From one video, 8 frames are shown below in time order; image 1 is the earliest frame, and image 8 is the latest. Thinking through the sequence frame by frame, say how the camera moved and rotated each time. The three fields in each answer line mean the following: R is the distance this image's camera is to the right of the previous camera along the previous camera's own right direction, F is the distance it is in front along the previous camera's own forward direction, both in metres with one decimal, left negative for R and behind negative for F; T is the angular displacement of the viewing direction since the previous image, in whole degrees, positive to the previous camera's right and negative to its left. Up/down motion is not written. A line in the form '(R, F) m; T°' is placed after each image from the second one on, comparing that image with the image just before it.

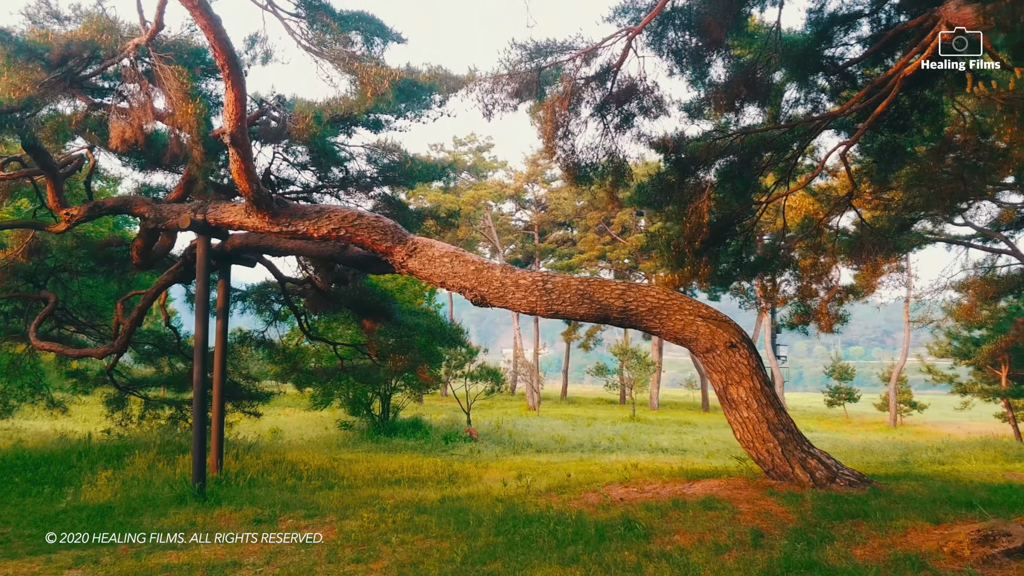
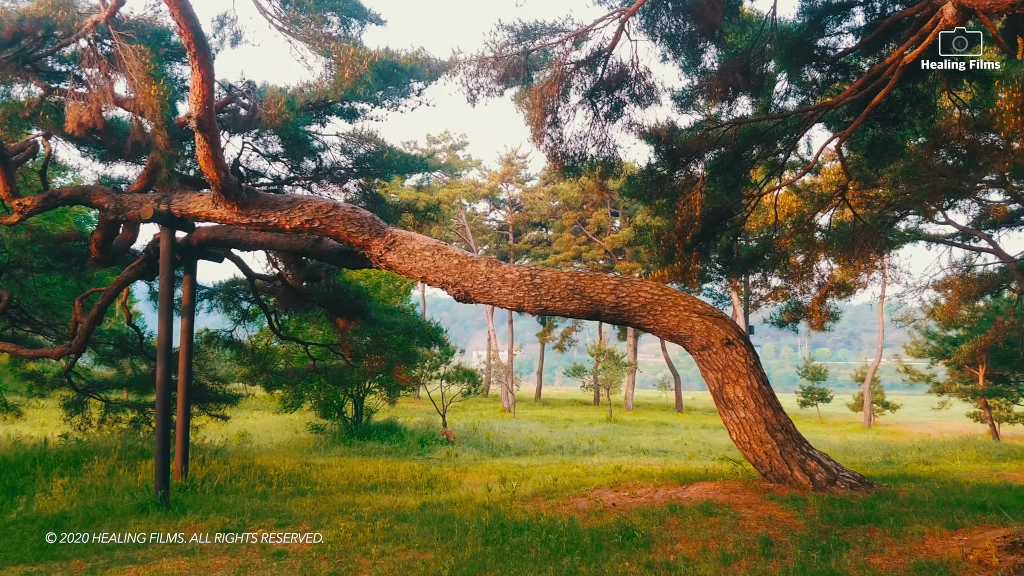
(-0.1, +0.3) m; +2°
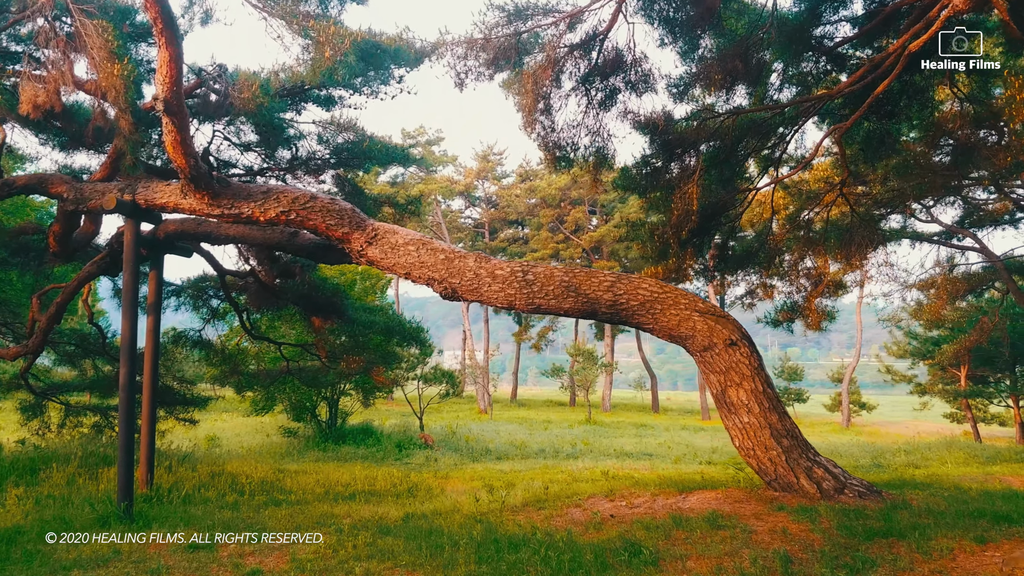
(-0.1, +0.4) m; +2°
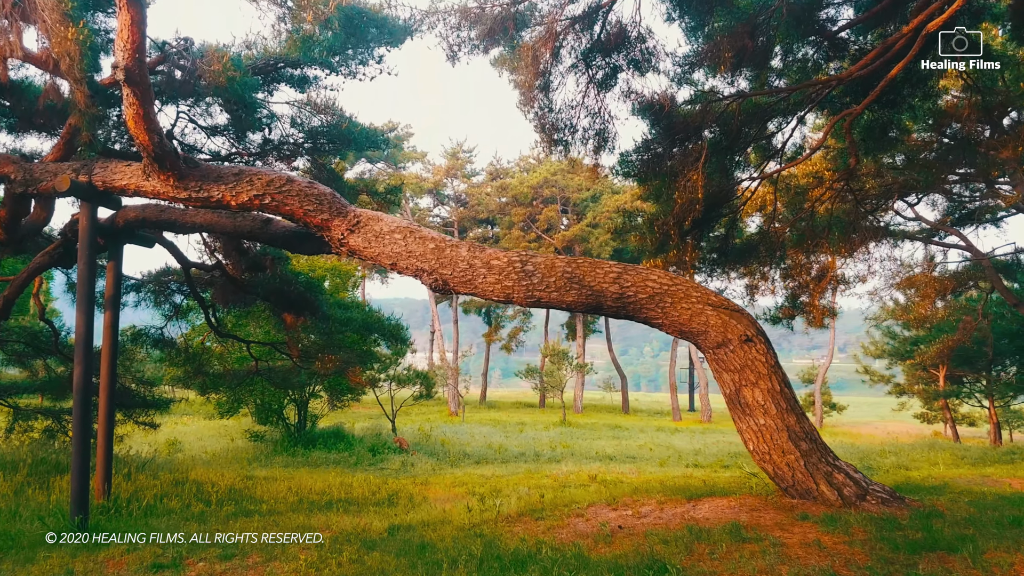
(-0.2, +0.5) m; +3°
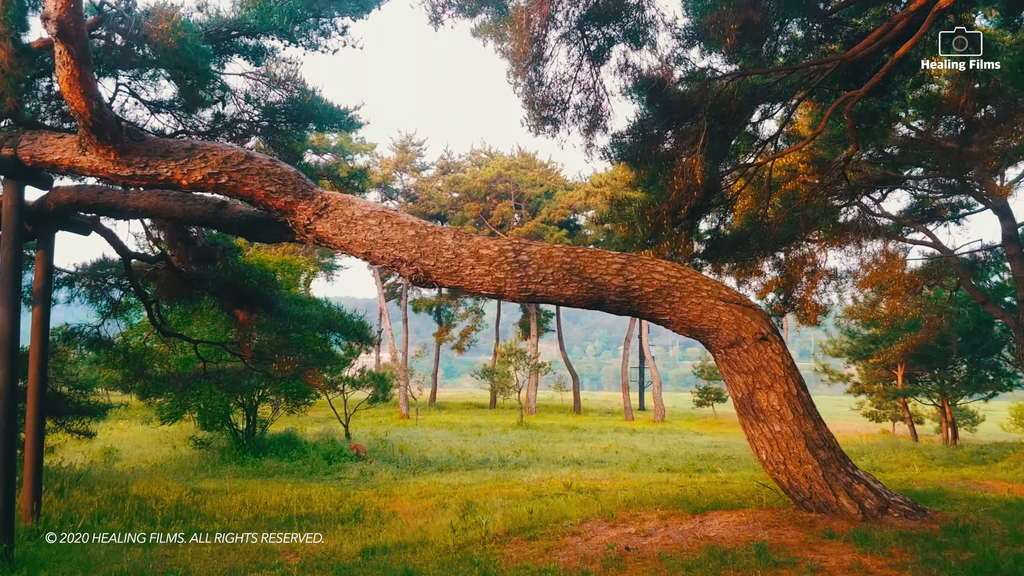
(-0.3, +0.6) m; +4°
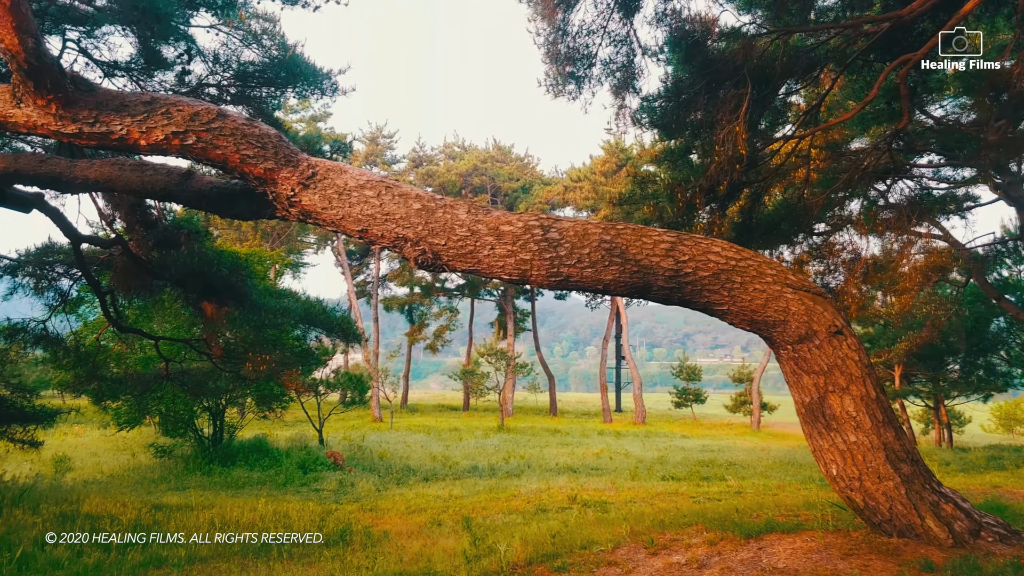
(-0.4, +0.8) m; +3°
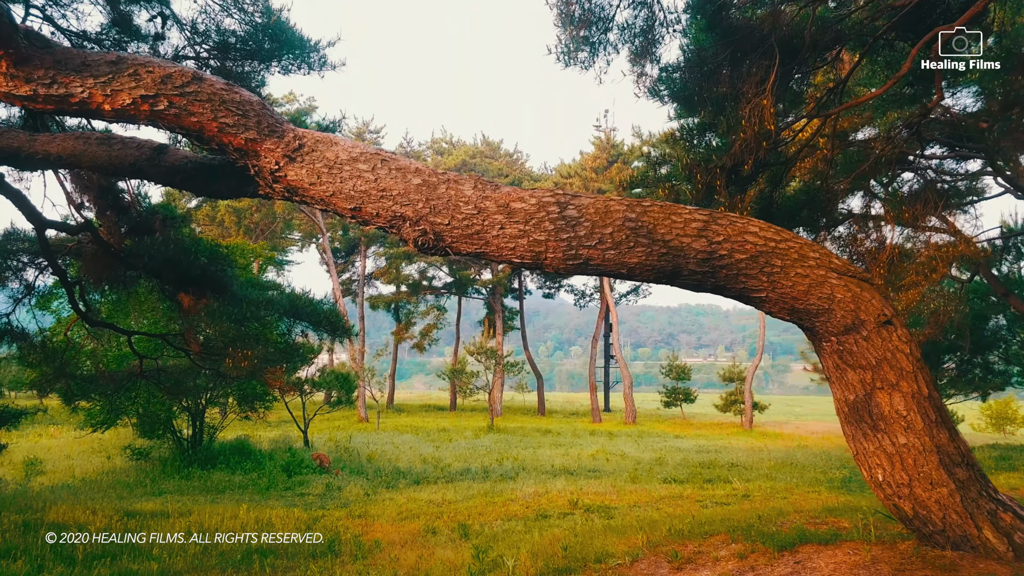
(-0.2, +0.4) m; +1°
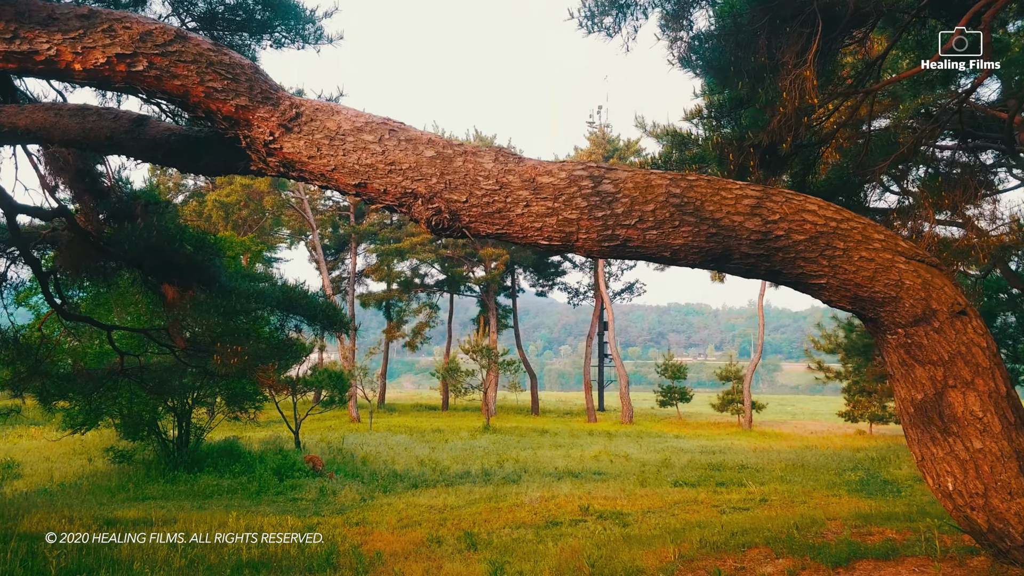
(-0.2, +0.4) m; +1°
